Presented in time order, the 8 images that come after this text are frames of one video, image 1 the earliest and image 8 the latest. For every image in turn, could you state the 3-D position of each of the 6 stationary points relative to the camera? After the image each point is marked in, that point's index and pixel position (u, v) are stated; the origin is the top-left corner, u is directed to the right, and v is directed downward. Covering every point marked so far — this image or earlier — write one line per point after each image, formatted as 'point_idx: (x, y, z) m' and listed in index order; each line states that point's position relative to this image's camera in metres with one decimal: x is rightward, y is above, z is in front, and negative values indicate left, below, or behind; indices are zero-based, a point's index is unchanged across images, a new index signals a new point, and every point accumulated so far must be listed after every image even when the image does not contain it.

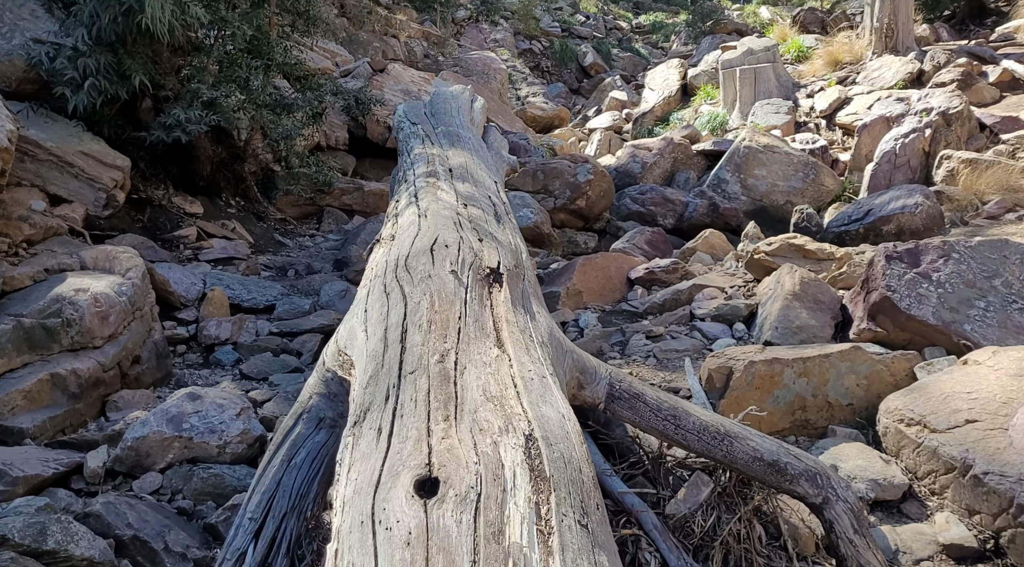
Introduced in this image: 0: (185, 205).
0: (-2.1, +0.5, +5.6) m
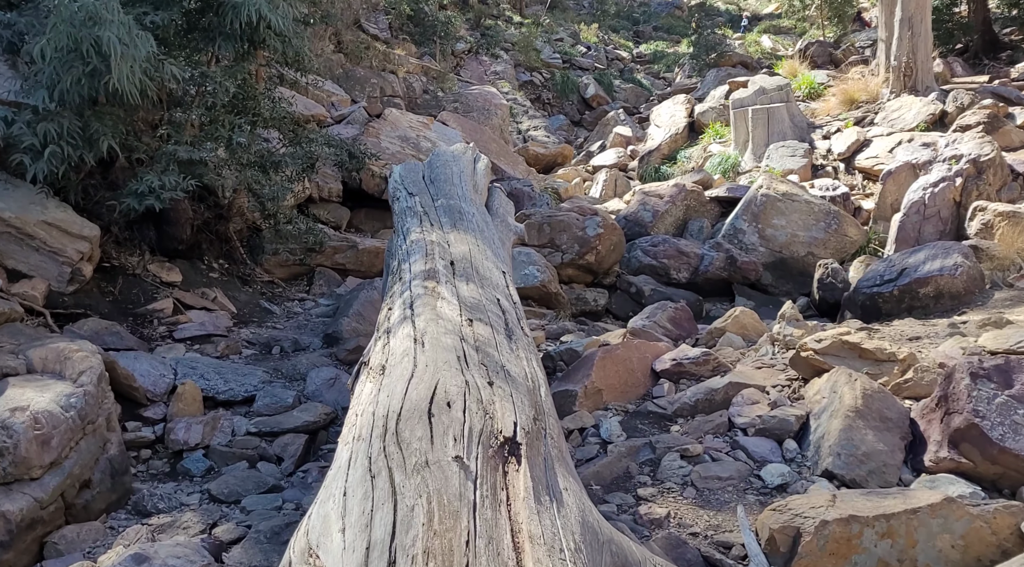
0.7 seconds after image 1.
0: (-2.1, +0.1, +5.2) m
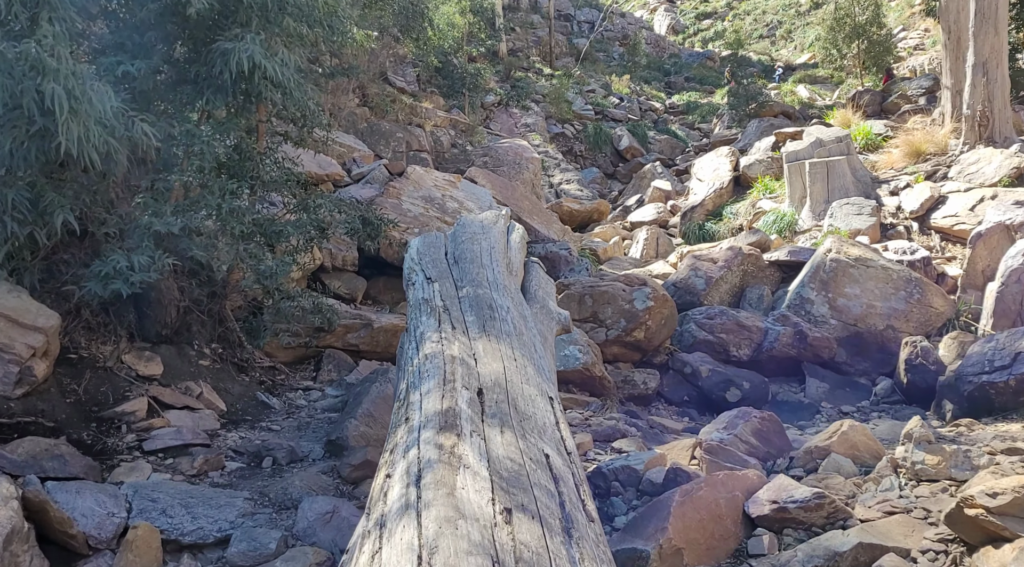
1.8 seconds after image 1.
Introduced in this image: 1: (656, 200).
0: (-1.9, -0.4, +4.4) m
1: (+2.3, +1.3, +13.9) m
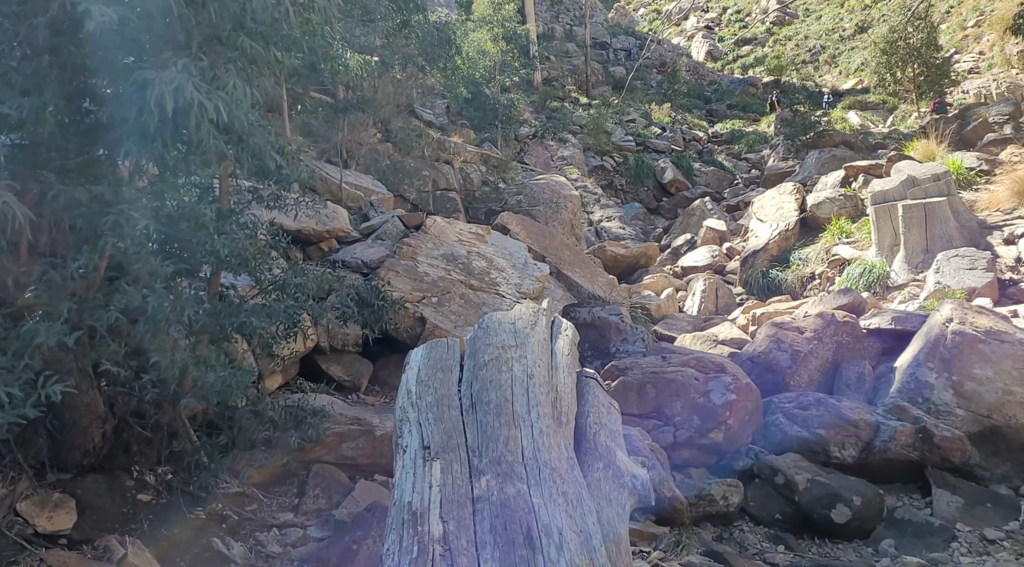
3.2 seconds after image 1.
0: (-1.7, -0.8, +3.2) m
1: (+2.8, +0.6, +12.6) m
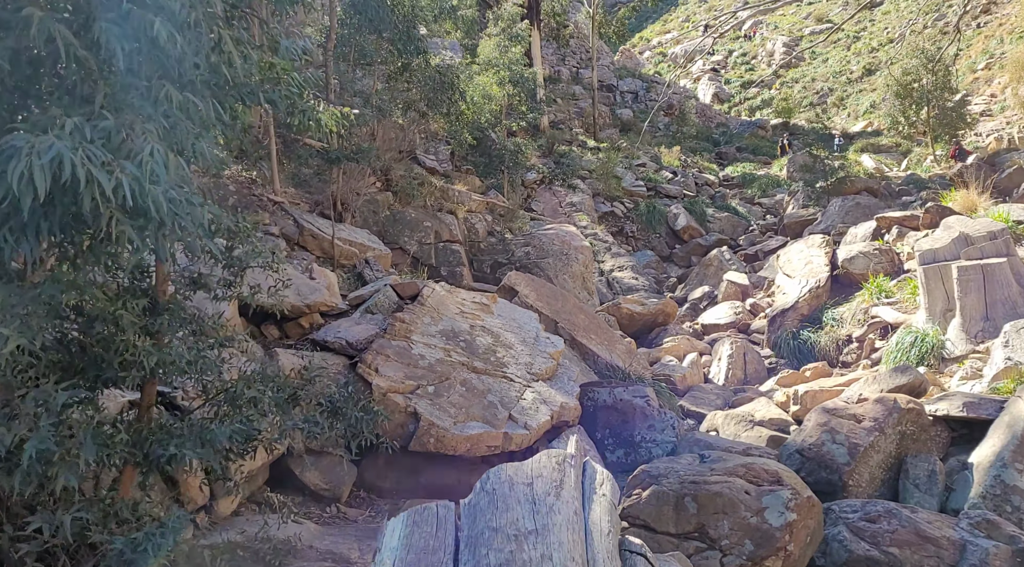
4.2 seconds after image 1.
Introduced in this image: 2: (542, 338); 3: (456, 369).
0: (-1.6, -1.2, +2.3) m
1: (+2.9, -0.2, +11.7) m
2: (+0.2, -0.4, +5.8) m
3: (-0.3, -0.5, +4.8) m
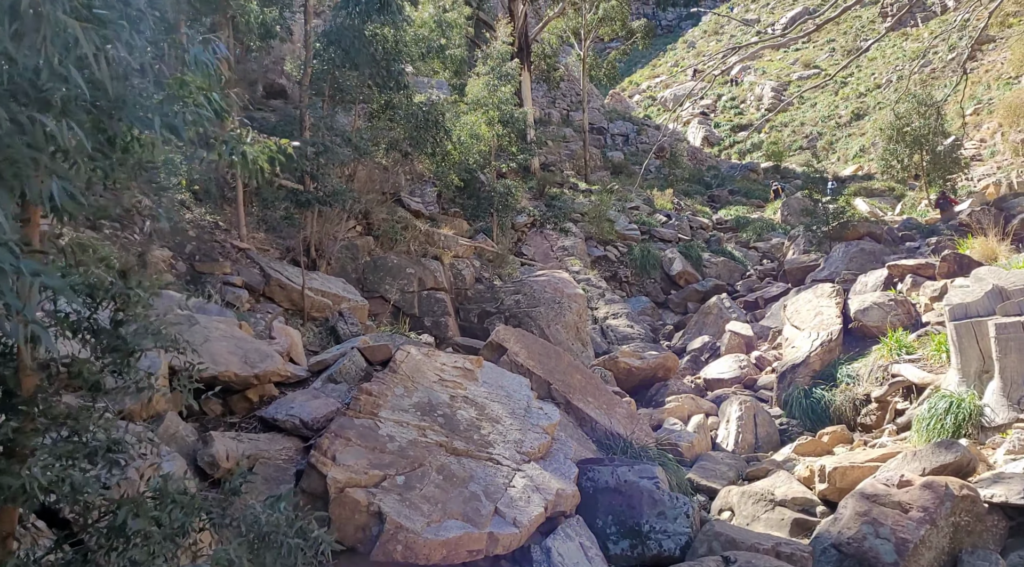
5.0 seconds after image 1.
0: (-1.7, -1.4, +1.5) m
1: (+2.8, -0.8, +11.0) m
2: (+0.1, -0.7, +5.0) m
3: (-0.4, -0.8, +4.1) m
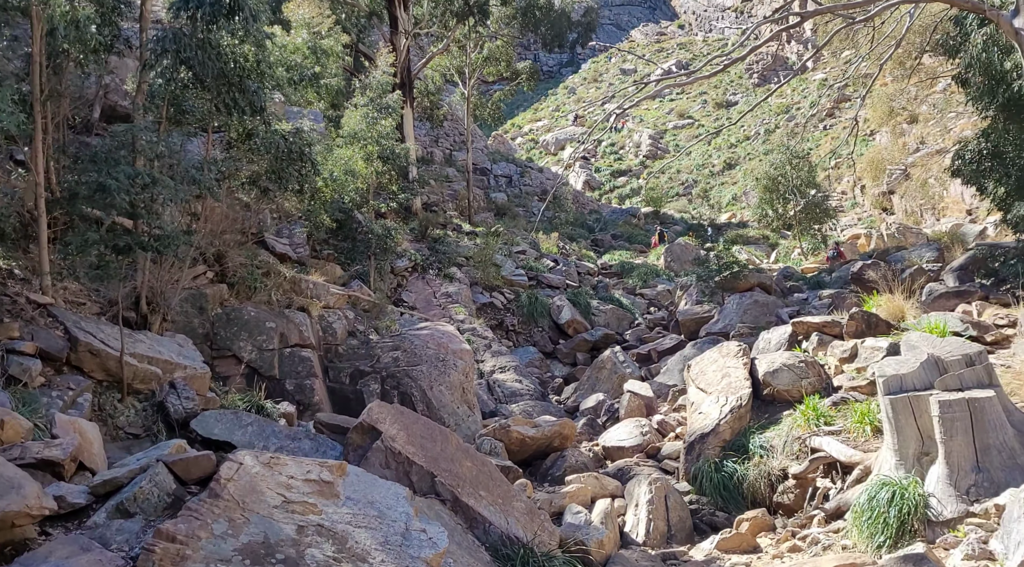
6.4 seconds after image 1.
0: (-1.7, -1.5, +0.1) m
1: (+1.4, -1.5, +10.1) m
2: (-0.4, -1.1, +3.8) m
3: (-0.8, -1.1, +2.8) m
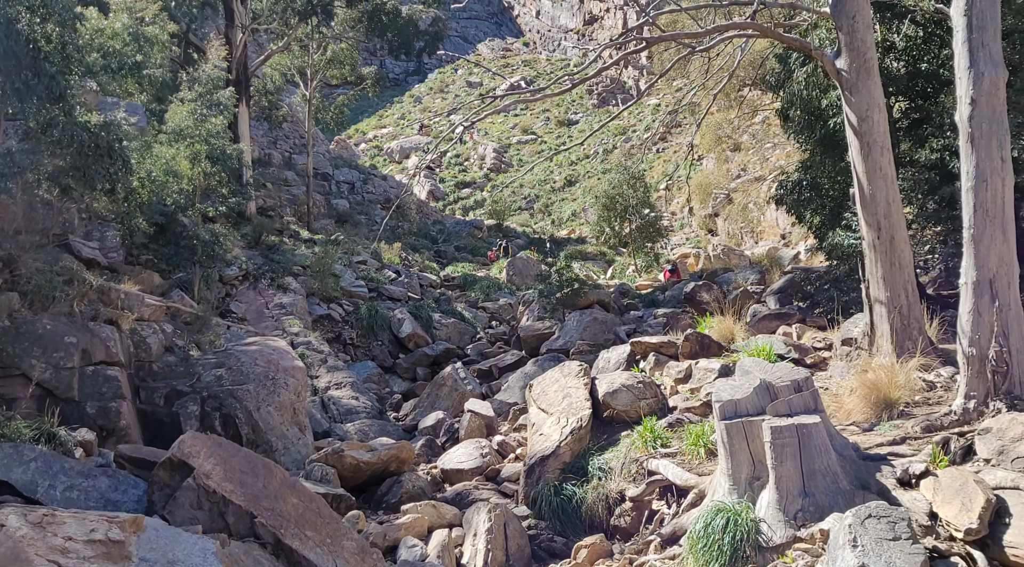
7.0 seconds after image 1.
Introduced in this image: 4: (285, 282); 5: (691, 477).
0: (-1.7, -1.6, -0.7) m
1: (-0.4, -1.7, +9.8) m
2: (-1.1, -1.2, +3.3) m
3: (-1.2, -1.1, +2.2) m
4: (-4.0, 0.0, +15.4) m
5: (+1.5, -1.6, +7.4) m
